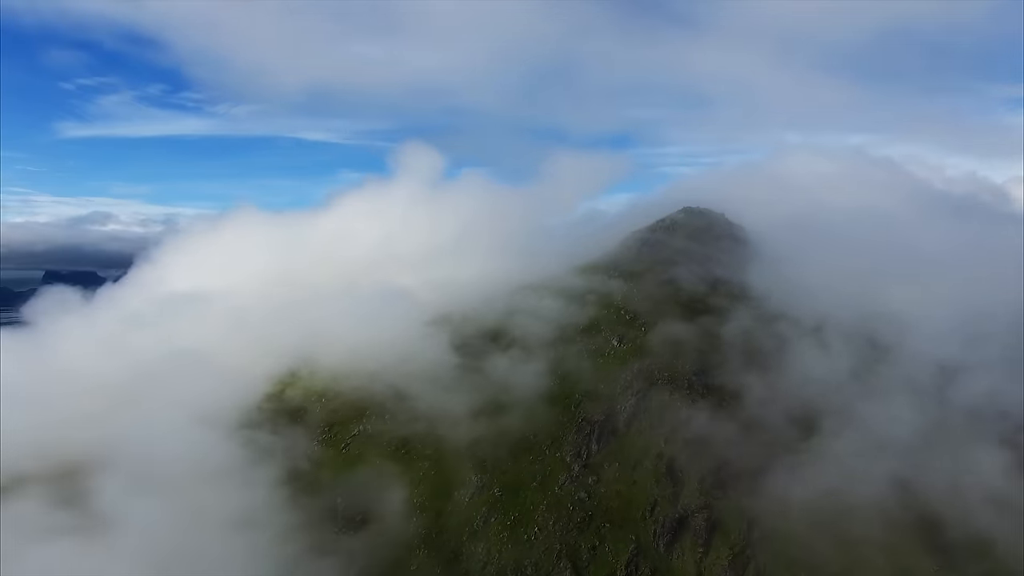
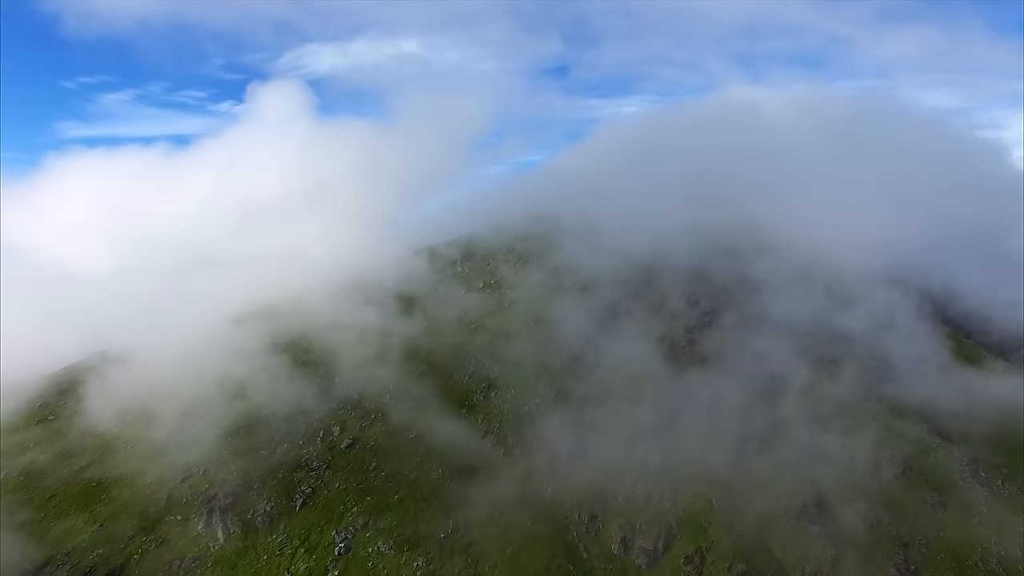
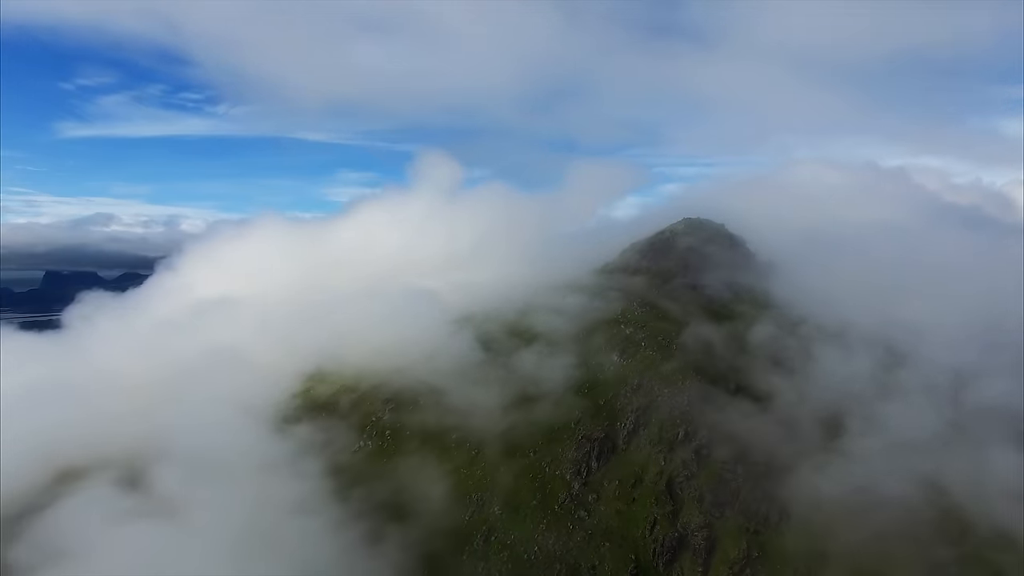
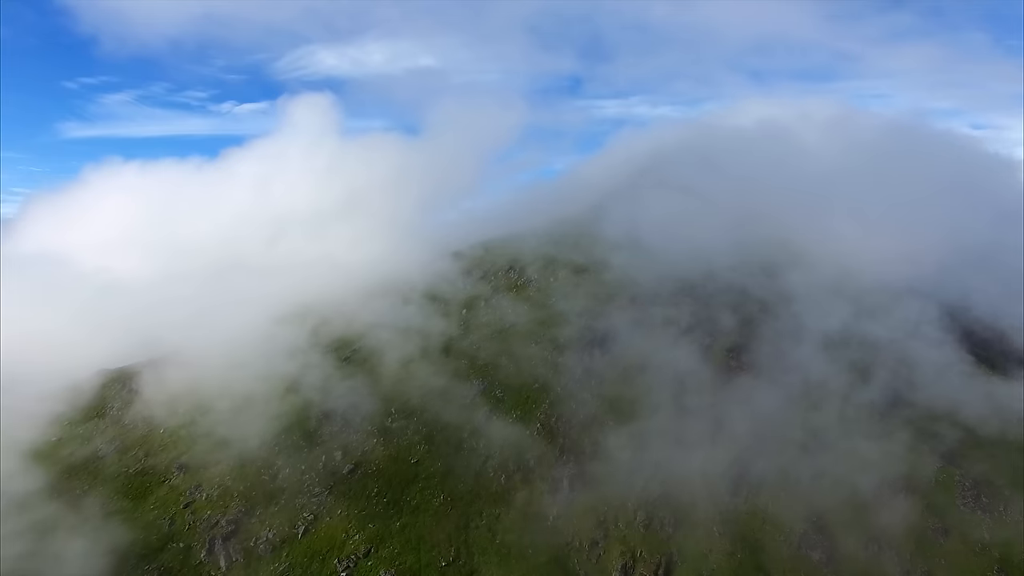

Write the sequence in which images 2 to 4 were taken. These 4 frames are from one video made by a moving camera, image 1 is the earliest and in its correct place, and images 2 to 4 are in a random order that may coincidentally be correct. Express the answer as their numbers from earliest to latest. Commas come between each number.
3, 2, 4
